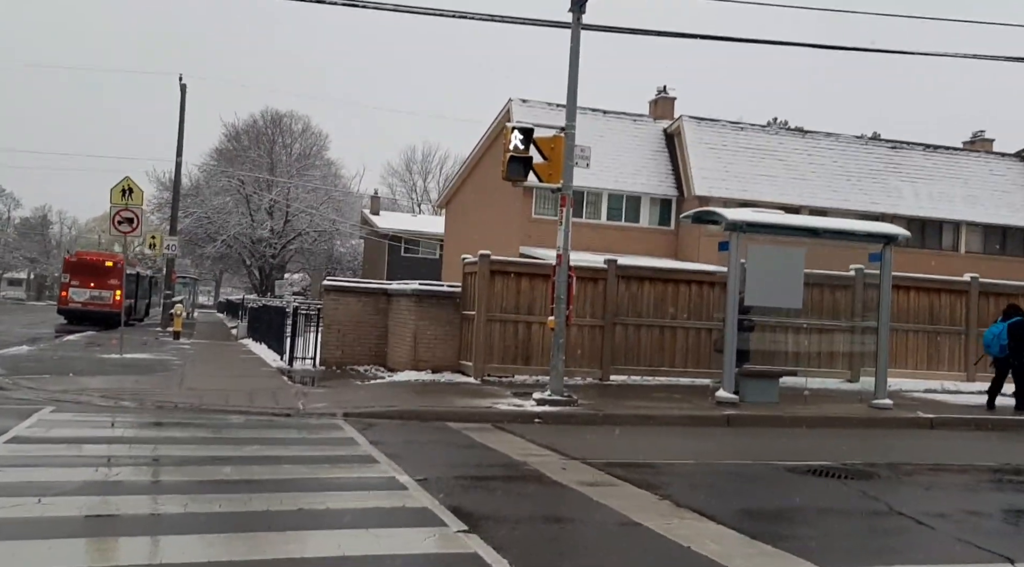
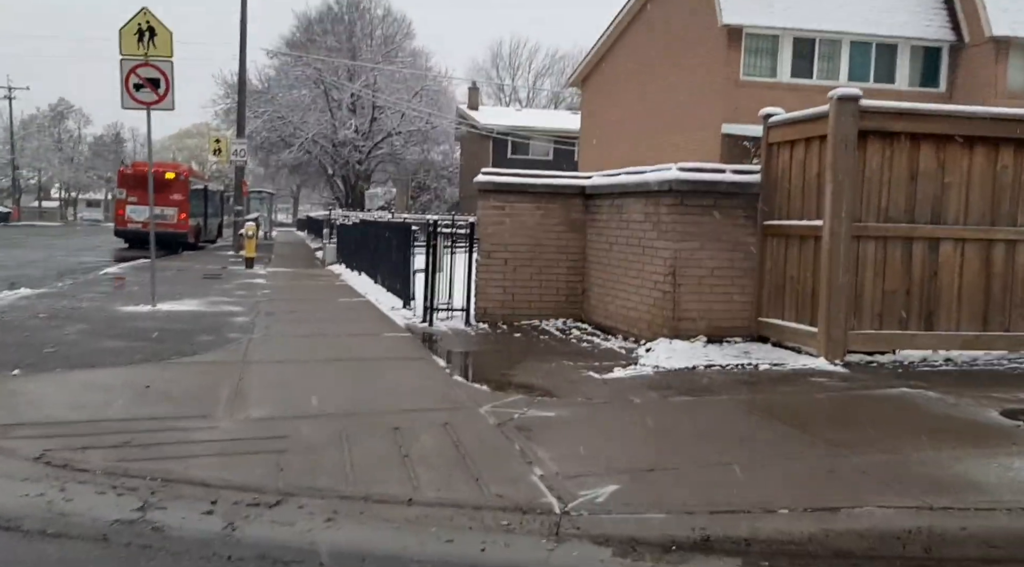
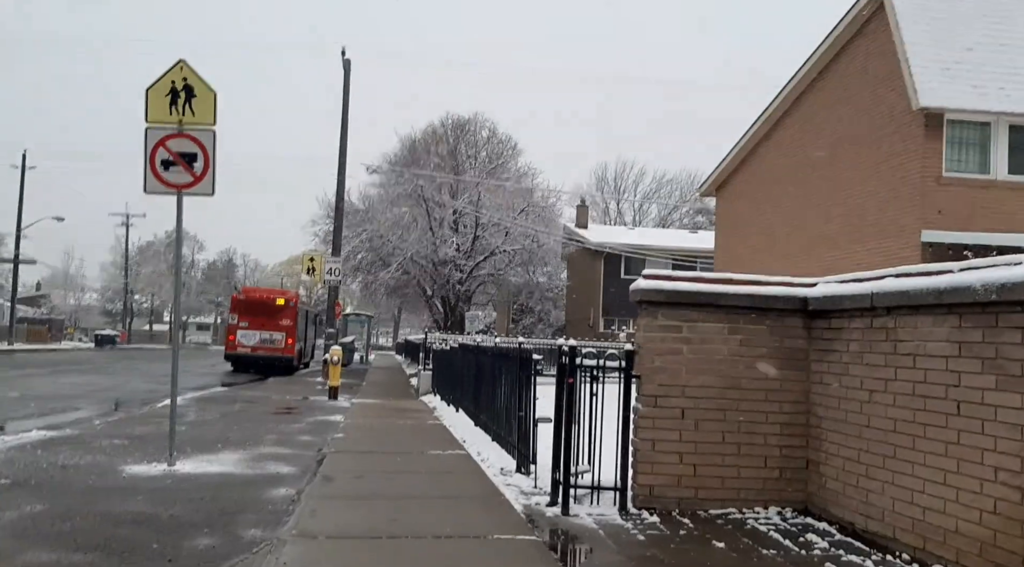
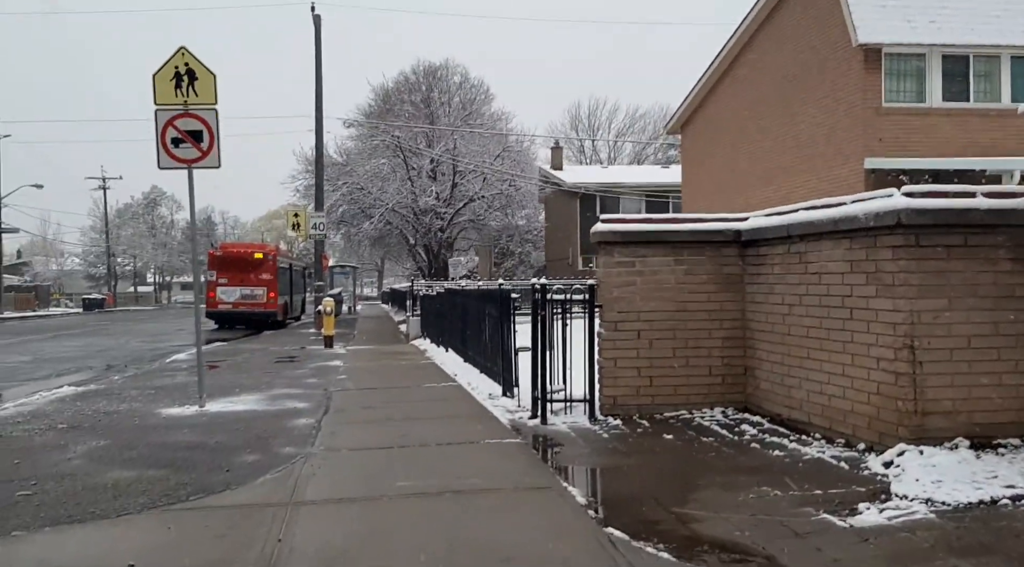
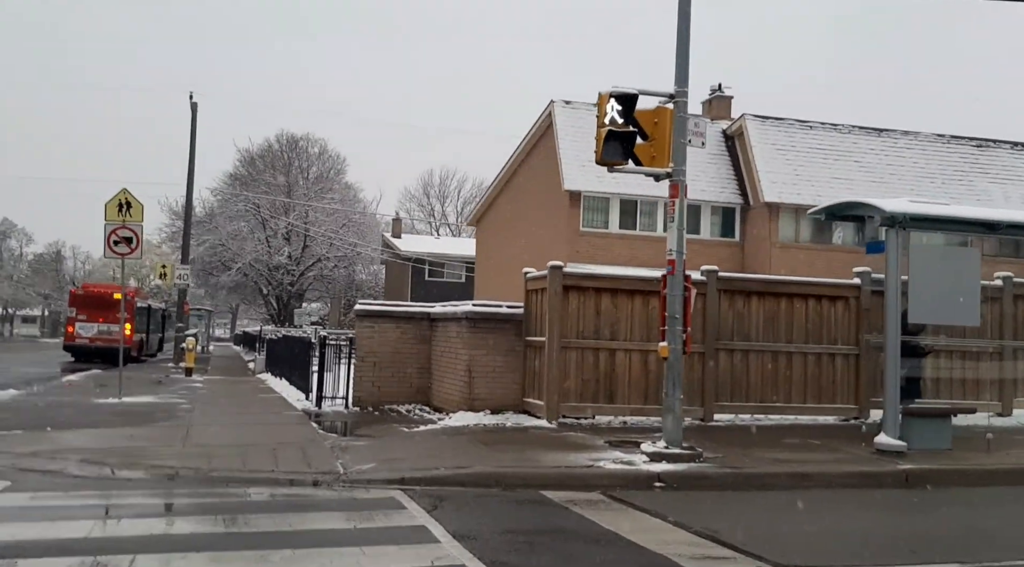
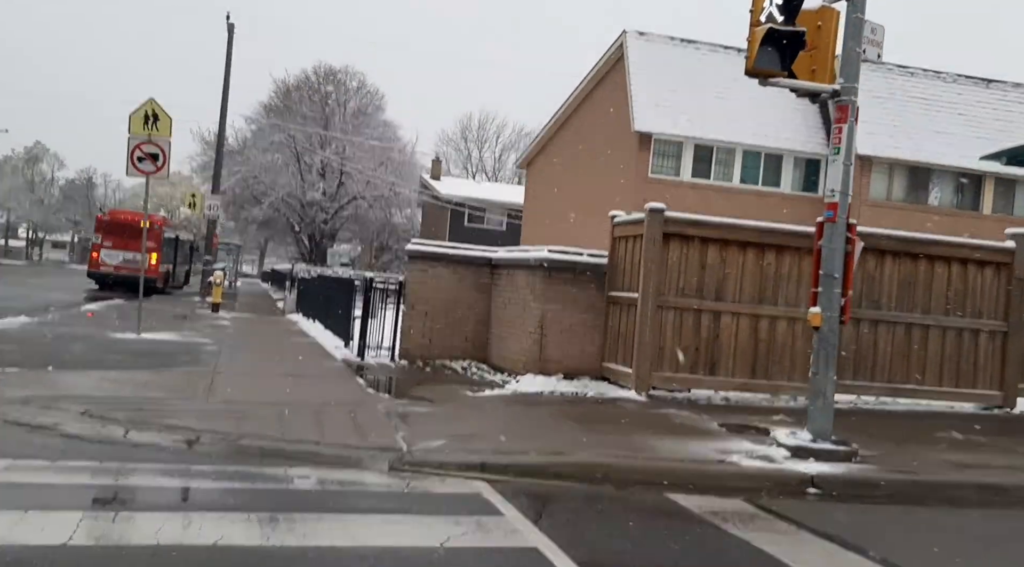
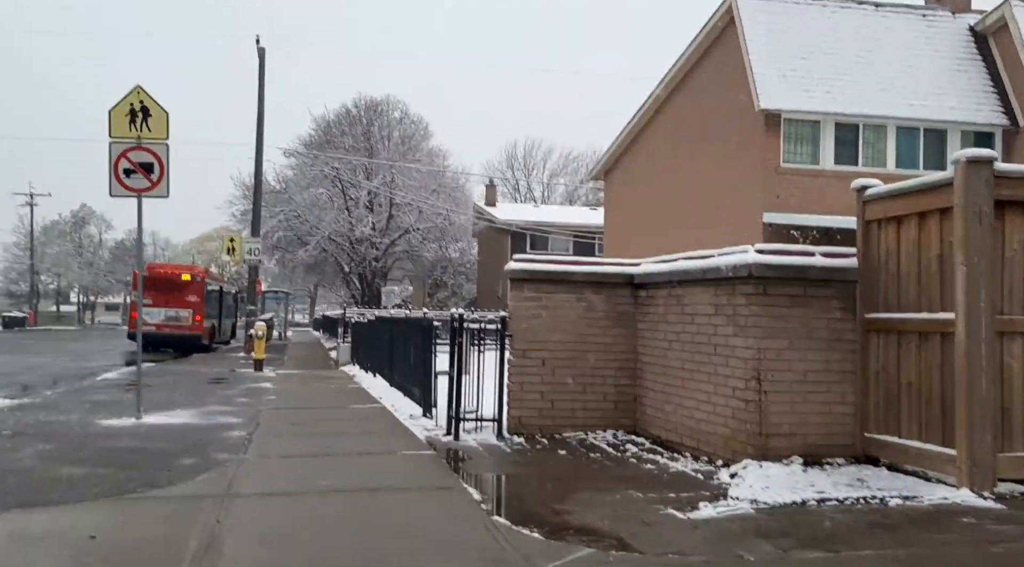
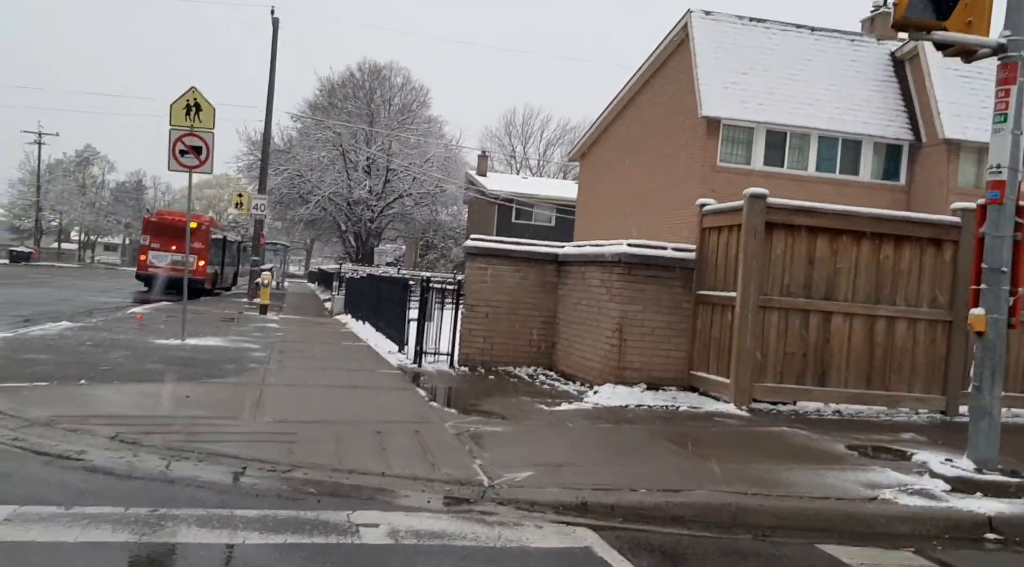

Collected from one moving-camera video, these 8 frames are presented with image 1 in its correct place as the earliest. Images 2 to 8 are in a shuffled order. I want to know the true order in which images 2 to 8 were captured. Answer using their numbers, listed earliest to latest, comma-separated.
5, 6, 8, 2, 7, 4, 3
